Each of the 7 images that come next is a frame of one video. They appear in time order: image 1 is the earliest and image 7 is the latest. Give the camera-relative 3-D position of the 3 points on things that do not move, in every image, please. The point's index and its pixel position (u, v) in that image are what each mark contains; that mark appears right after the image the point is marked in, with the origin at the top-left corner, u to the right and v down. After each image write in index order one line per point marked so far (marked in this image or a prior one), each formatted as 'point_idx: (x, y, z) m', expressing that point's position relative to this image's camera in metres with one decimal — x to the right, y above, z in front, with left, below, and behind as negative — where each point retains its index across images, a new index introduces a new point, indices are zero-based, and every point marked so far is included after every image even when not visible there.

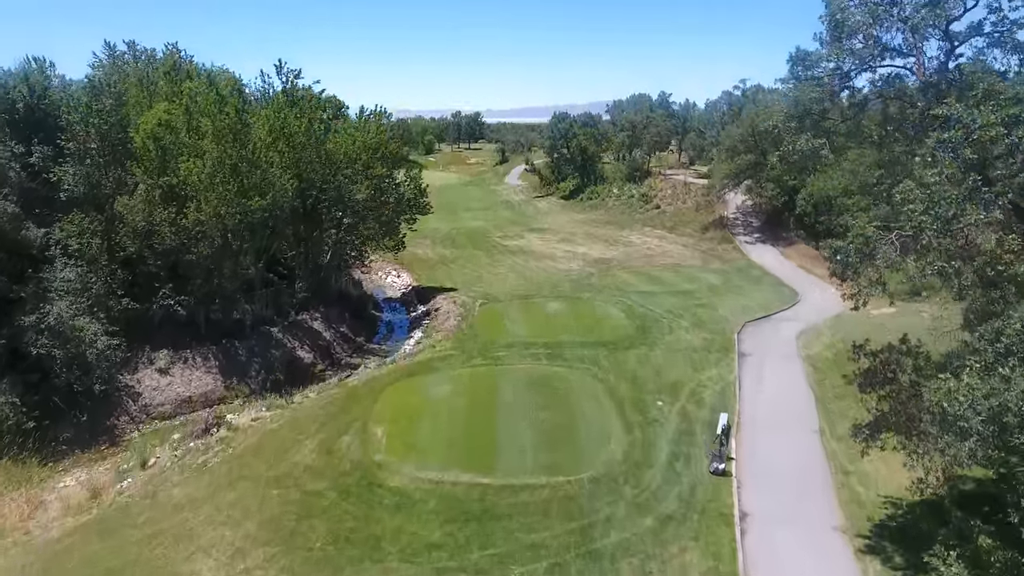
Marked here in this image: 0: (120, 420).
0: (-12.0, -4.0, +20.0) m
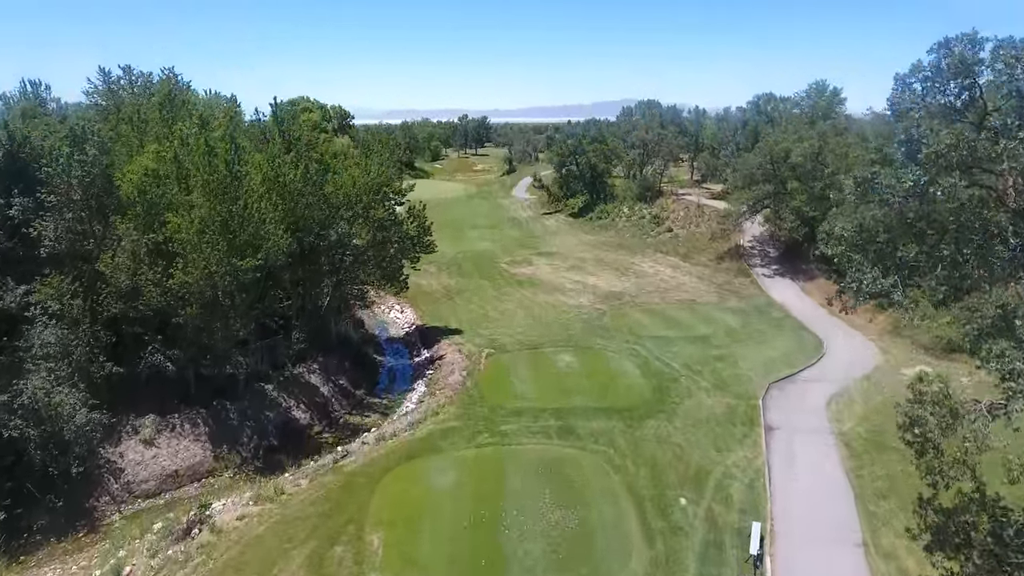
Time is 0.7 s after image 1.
0: (-11.7, -6.1, +18.6) m
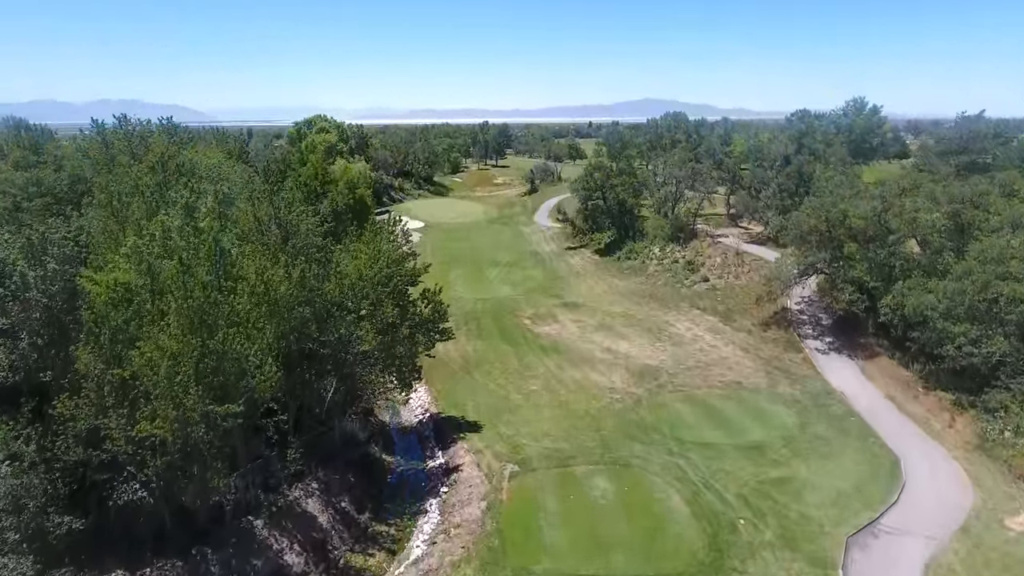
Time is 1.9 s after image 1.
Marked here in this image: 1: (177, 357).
0: (-11.1, -9.9, +15.5) m
1: (-8.6, -1.8, +16.8) m
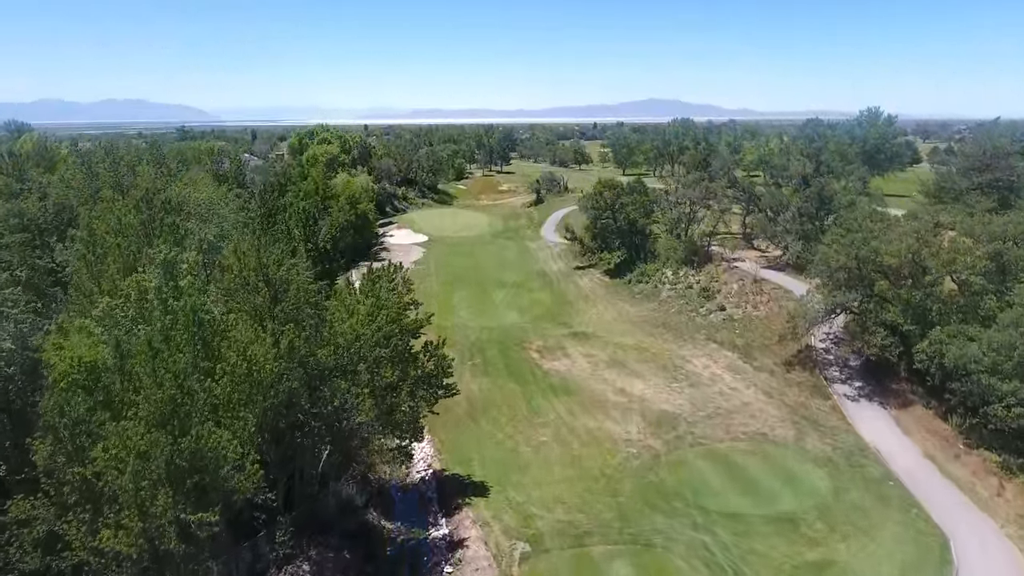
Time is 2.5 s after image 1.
0: (-10.8, -11.9, +13.5) m
1: (-8.3, -3.8, +14.7) m
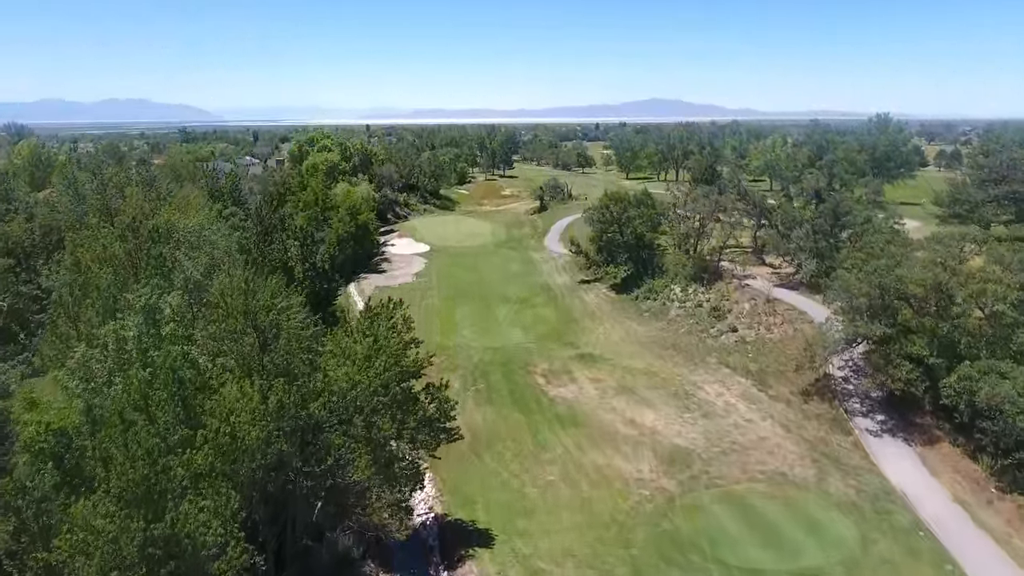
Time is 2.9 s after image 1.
0: (-10.6, -13.3, +12.0) m
1: (-8.1, -5.2, +13.3) m
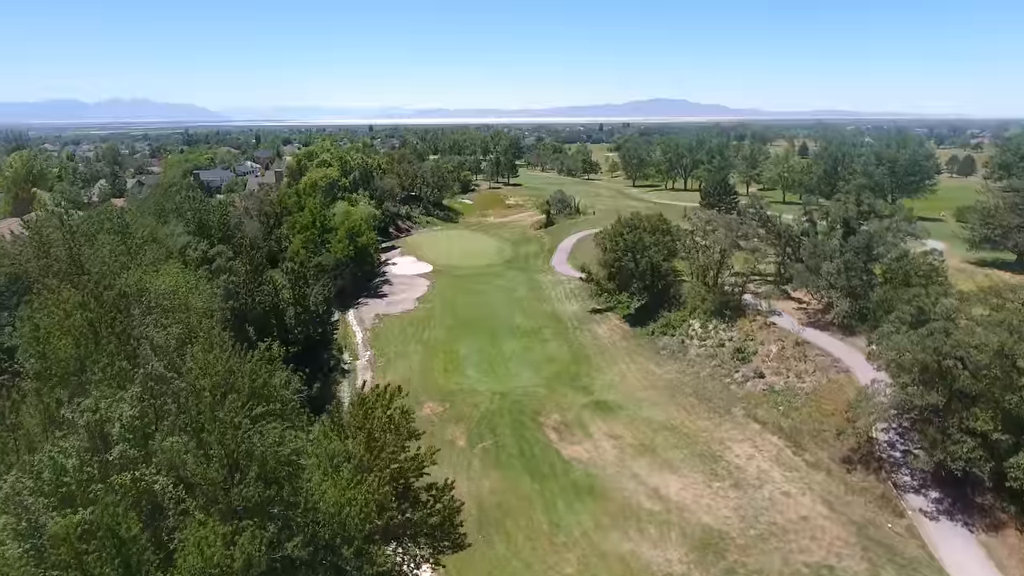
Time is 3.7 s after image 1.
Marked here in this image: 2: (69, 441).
0: (-10.1, -16.0, +8.9) m
1: (-7.7, -7.9, +10.1) m
2: (-10.6, -3.6, +15.8) m
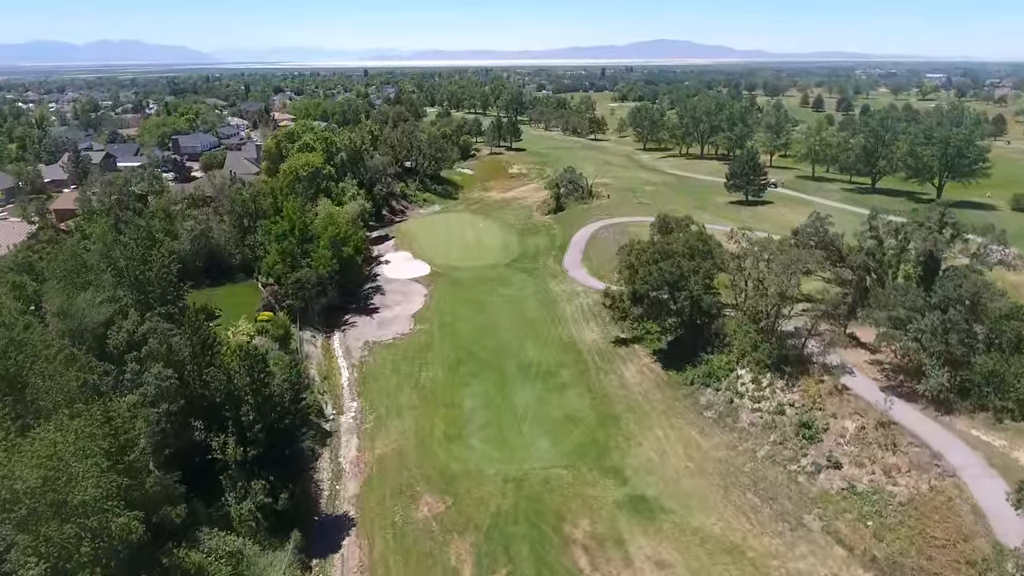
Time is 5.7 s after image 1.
0: (-9.2, -22.3, +1.9) m
1: (-6.7, -14.1, +2.4) m
2: (-9.7, -9.3, +7.7) m
